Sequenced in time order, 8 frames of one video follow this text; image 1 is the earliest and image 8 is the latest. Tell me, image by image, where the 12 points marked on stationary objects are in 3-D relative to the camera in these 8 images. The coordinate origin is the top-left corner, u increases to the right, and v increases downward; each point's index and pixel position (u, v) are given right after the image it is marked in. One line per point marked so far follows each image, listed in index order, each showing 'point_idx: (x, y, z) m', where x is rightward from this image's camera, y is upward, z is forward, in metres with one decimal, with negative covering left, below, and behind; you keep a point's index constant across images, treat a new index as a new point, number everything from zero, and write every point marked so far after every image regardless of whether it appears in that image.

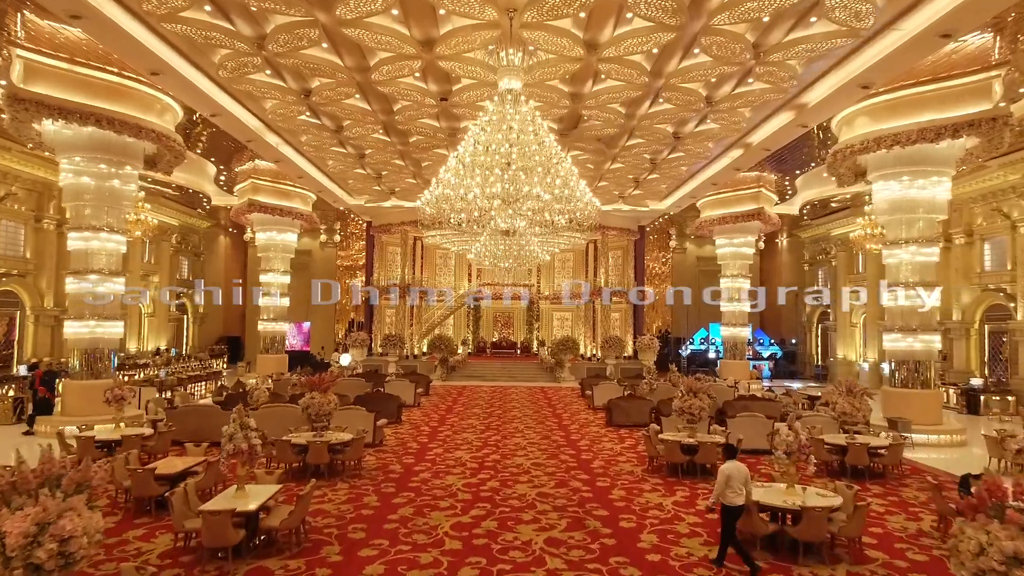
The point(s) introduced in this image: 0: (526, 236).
0: (+0.3, +1.2, +16.5) m
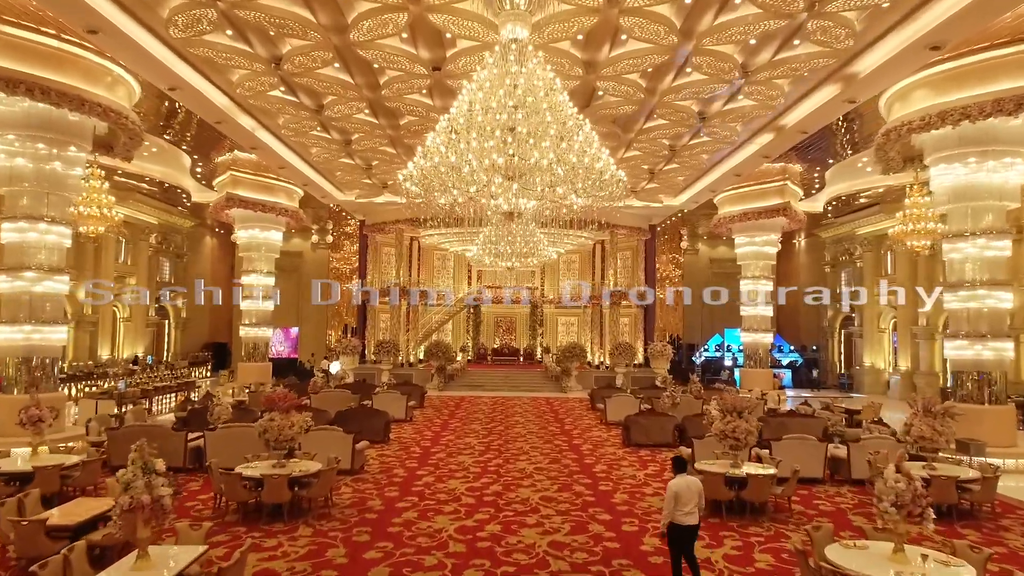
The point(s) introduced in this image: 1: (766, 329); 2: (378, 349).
0: (+0.4, +1.2, +15.2) m
1: (+5.8, -0.9, +16.1) m
2: (-3.5, -1.6, +18.8) m
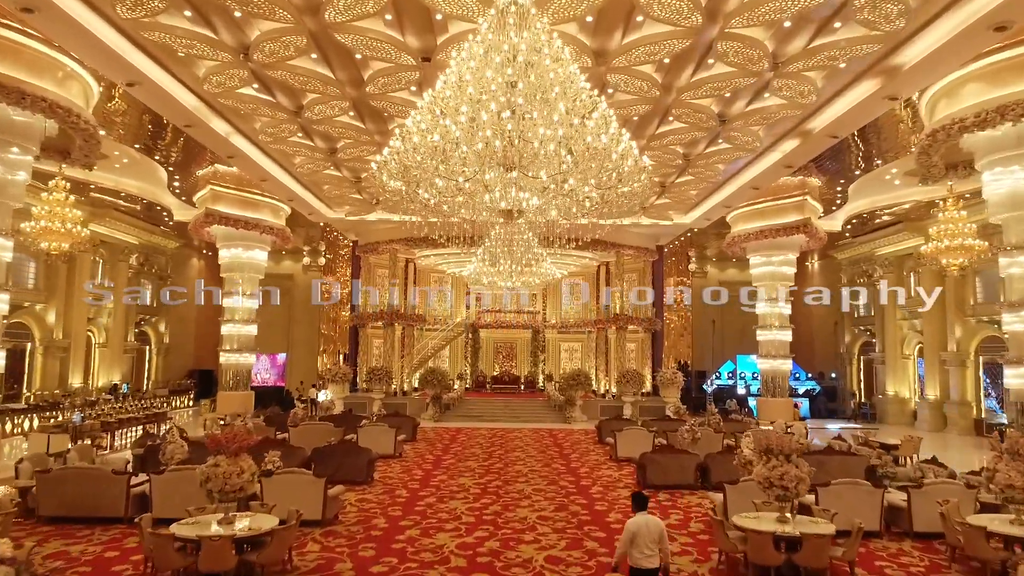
0: (+0.4, +0.7, +14.2) m
1: (+5.8, -1.4, +15.0) m
2: (-3.5, -2.2, +17.7) m
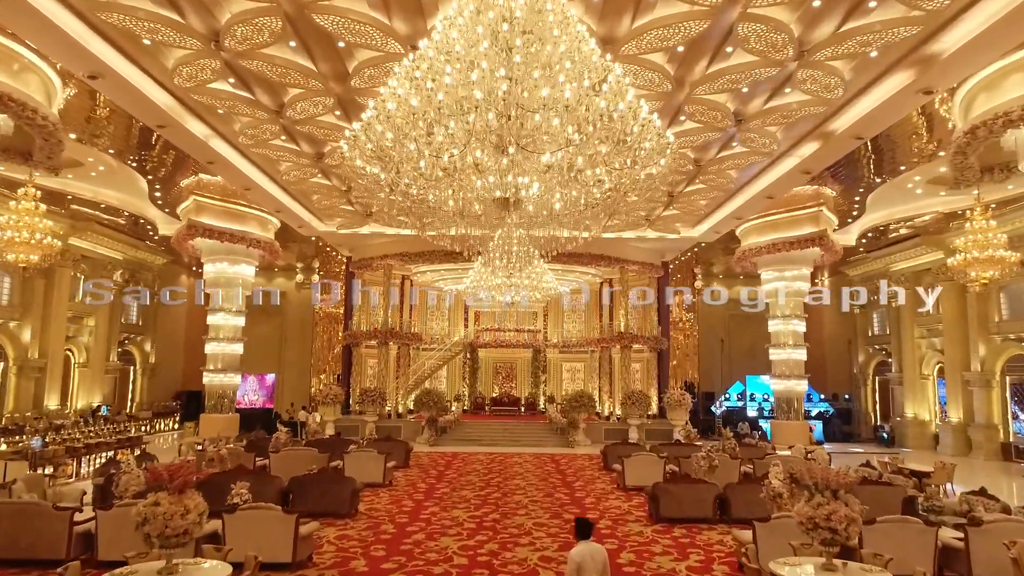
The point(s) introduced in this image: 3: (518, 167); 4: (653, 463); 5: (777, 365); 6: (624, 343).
0: (+0.4, +0.4, +13.4) m
1: (+5.8, -1.7, +14.2) m
2: (-3.5, -2.6, +16.8) m
3: (+0.1, +1.2, +7.3) m
4: (+1.9, -2.4, +9.7) m
5: (+5.4, -1.6, +14.5) m
6: (+2.9, -1.4, +18.0) m
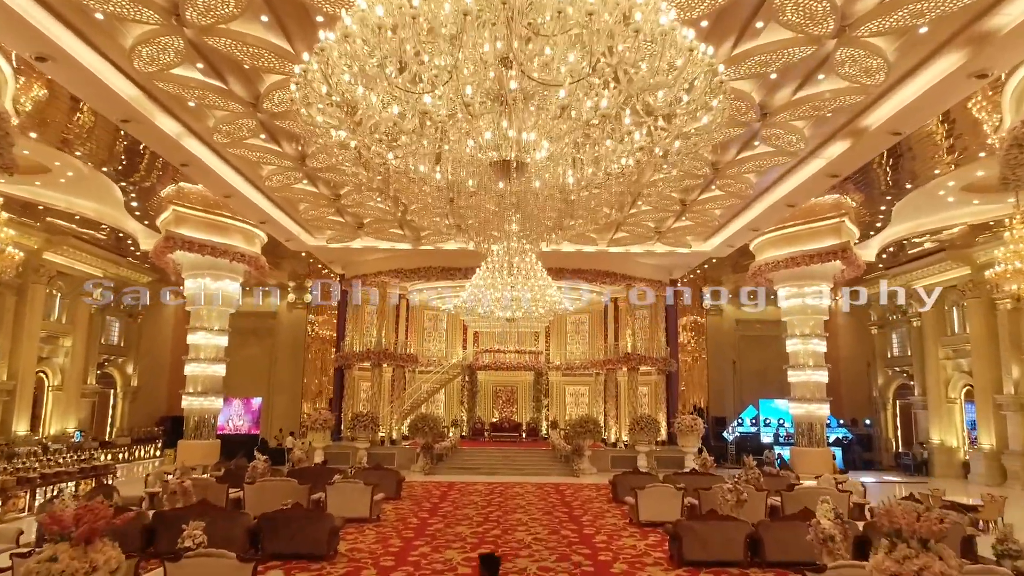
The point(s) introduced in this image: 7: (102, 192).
0: (+0.4, +0.1, +12.6) m
1: (+5.8, -2.0, +13.3) m
2: (-3.5, -3.0, +15.9) m
3: (+0.1, +1.1, +6.5) m
4: (+1.9, -2.5, +8.7) m
5: (+5.4, -1.9, +13.6) m
6: (+2.9, -1.8, +17.1) m
7: (-7.0, +1.6, +12.1) m
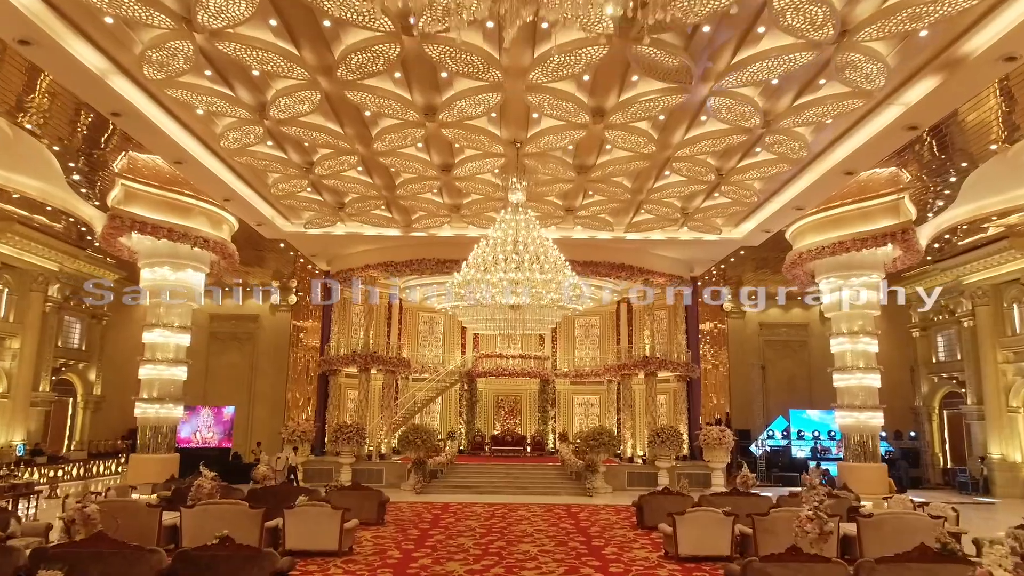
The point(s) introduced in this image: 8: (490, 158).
0: (+0.4, +0.3, +10.8) m
1: (+5.8, -1.9, +11.5) m
2: (-3.4, -2.9, +14.1) m
3: (+0.1, +1.4, +4.8) m
4: (+2.0, -2.3, +7.0) m
5: (+5.5, -1.7, +11.8) m
6: (+2.9, -1.8, +15.3) m
7: (-6.9, +1.8, +10.4) m
8: (-0.3, +1.6, +8.7) m
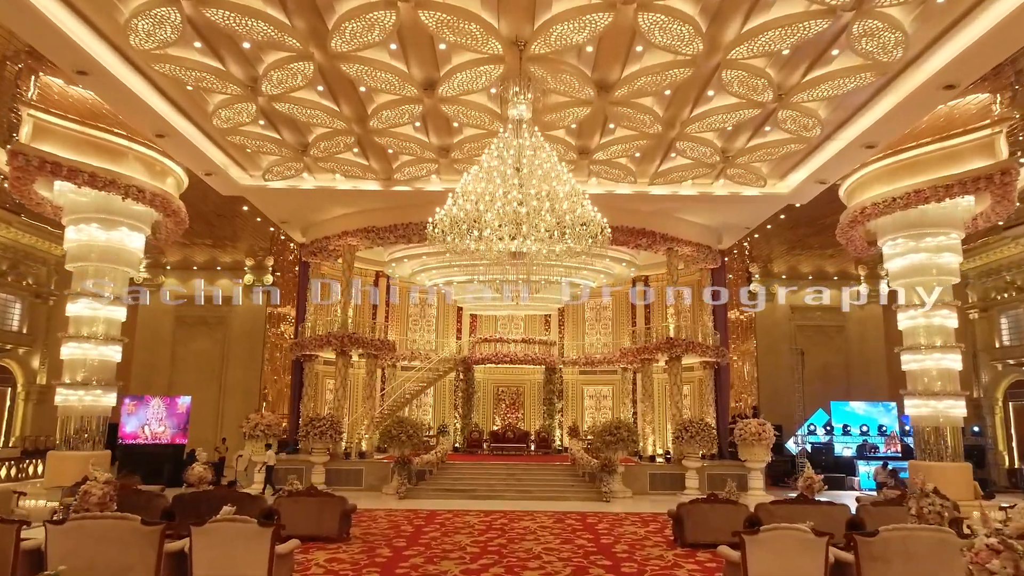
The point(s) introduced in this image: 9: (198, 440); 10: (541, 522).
0: (+0.5, +0.8, +8.8) m
1: (+5.9, -1.4, +9.4) m
2: (-3.4, -2.4, +12.0) m
3: (+0.1, +1.9, +2.8) m
4: (+2.0, -1.8, +4.9) m
5: (+5.5, -1.2, +9.7) m
6: (+3.0, -1.2, +13.3) m
7: (-6.9, +2.3, +8.4) m
8: (-0.3, +2.1, +6.7) m
9: (-7.4, -3.6, +16.7) m
10: (+0.3, -2.7, +8.4) m
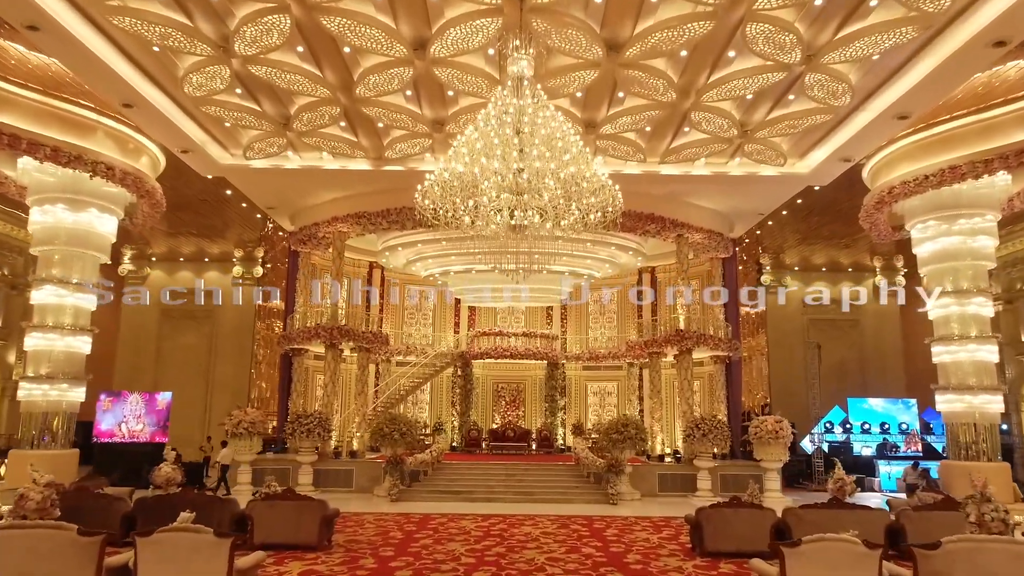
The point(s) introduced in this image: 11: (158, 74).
0: (+0.5, +1.0, +8.1) m
1: (+5.9, -1.2, +8.7) m
2: (-3.4, -2.2, +11.3) m
3: (+0.1, +2.1, +2.0) m
4: (+2.0, -1.6, +4.2) m
5: (+5.5, -1.1, +9.0) m
6: (+3.0, -1.1, +12.5) m
7: (-6.9, +2.5, +7.7) m
8: (-0.3, +2.3, +6.0) m
9: (-7.3, -3.4, +16.0) m
10: (+0.3, -2.6, +7.6) m
11: (-3.7, +2.2, +7.6) m
